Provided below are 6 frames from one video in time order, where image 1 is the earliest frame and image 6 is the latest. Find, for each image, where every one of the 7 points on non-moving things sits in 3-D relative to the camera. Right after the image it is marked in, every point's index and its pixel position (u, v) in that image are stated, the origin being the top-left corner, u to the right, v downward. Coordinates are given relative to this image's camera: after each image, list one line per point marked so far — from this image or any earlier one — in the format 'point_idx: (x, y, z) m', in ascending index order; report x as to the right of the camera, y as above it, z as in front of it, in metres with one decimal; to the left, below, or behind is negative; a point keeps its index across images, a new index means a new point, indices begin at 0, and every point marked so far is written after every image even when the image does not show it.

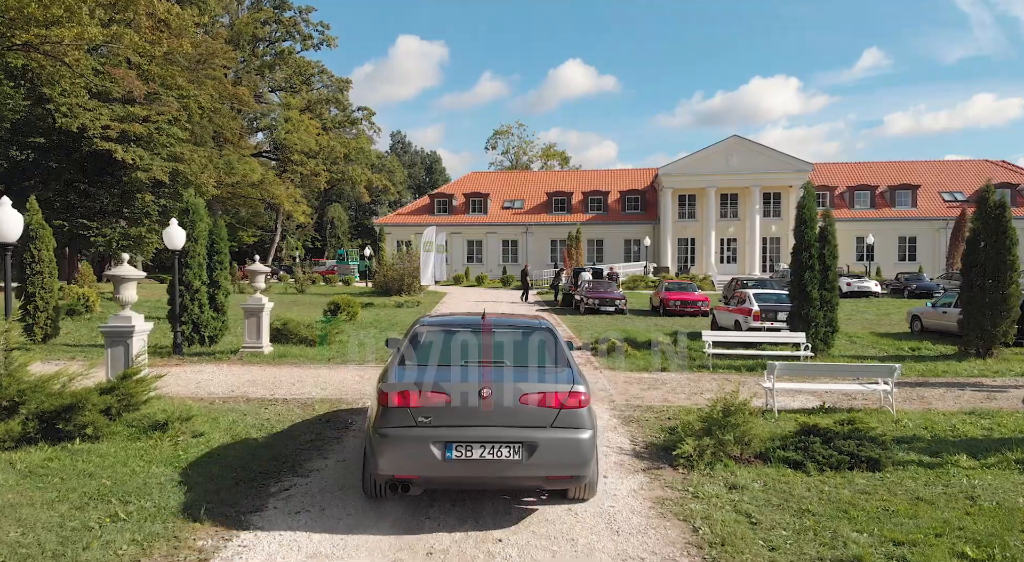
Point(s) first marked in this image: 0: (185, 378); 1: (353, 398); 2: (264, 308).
0: (-4.9, -1.4, +10.1) m
1: (-2.1, -1.6, +9.1) m
2: (-4.4, -0.5, +12.0) m
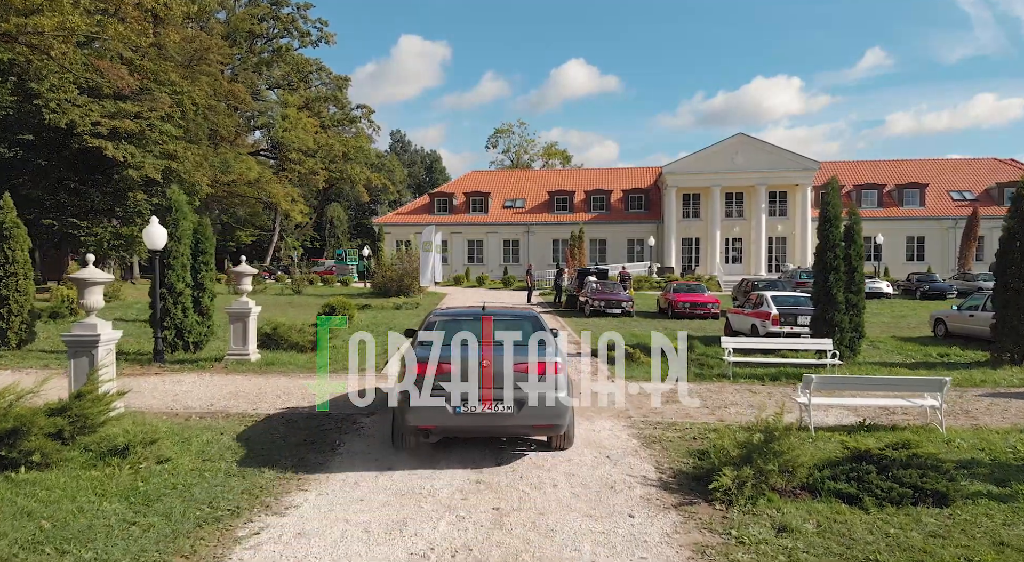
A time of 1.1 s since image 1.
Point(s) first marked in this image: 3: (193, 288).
0: (-4.8, -1.5, +9.3) m
1: (-2.1, -1.6, +8.3) m
2: (-4.3, -0.5, +11.1) m
3: (-5.7, -0.1, +12.2) m
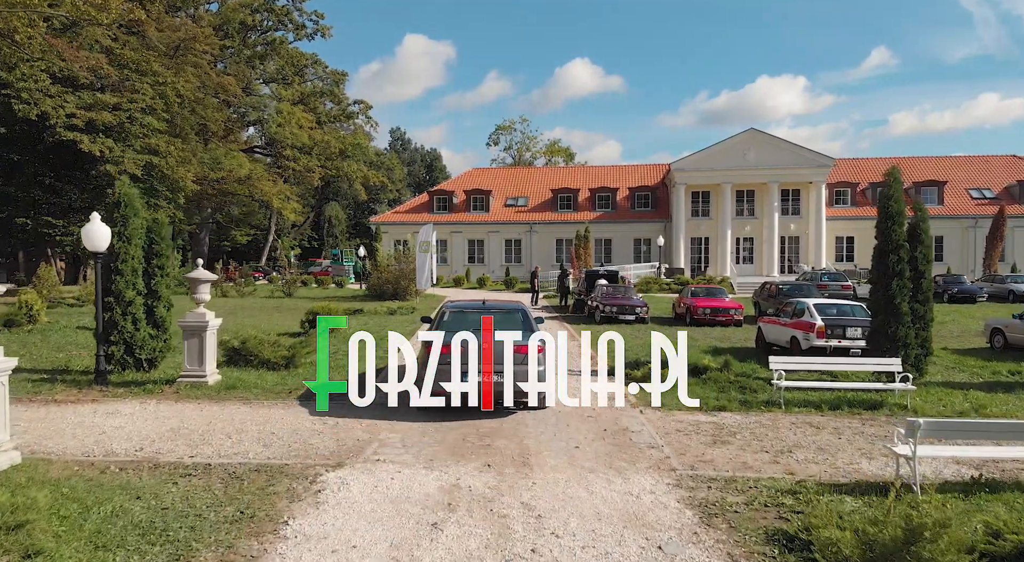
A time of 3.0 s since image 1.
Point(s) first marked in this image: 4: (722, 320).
0: (-4.7, -1.6, +7.6) m
1: (-2.0, -1.7, +6.5) m
2: (-4.2, -0.6, +9.4) m
3: (-5.7, -0.2, +10.5) m
4: (+5.8, -1.1, +18.6) m
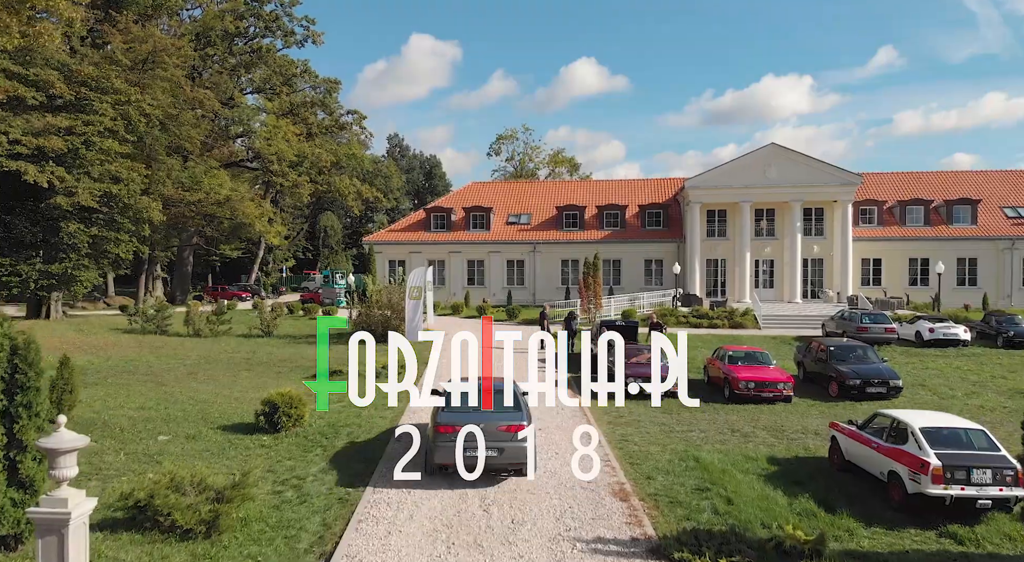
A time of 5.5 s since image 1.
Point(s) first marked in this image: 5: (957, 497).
0: (-4.6, -3.2, +4.6) m
1: (-1.9, -3.3, +3.5) m
2: (-4.1, -2.2, +6.4) m
3: (-5.6, -1.8, +7.5) m
4: (+5.9, -2.6, +15.6) m
5: (+5.6, -2.7, +8.5) m
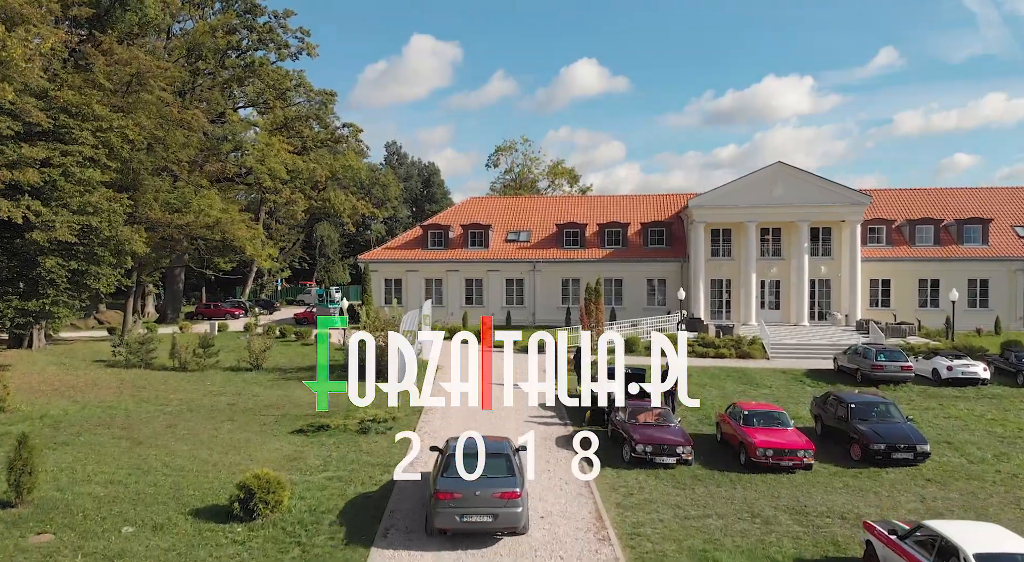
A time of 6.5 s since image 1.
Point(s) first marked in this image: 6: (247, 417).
0: (-4.6, -4.5, +3.5) m
1: (-1.9, -4.6, +2.4) m
2: (-4.1, -3.5, +5.3) m
3: (-5.6, -3.1, +6.4) m
4: (+5.8, -3.9, +14.5) m
5: (+5.6, -4.0, +7.4) m
6: (-7.6, -3.9, +19.4) m
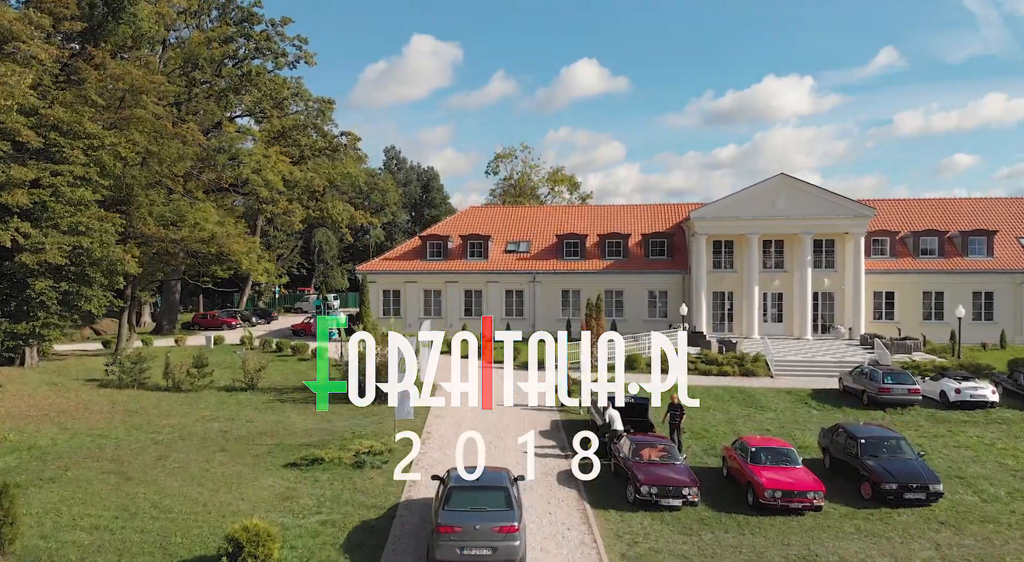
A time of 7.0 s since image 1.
0: (-4.6, -5.2, +3.0) m
1: (-1.9, -5.3, +1.9) m
2: (-4.1, -4.2, +4.8) m
3: (-5.6, -3.8, +5.9) m
4: (+5.8, -4.7, +14.0) m
5: (+5.6, -4.7, +7.0) m
6: (-7.6, -4.6, +18.9) m
